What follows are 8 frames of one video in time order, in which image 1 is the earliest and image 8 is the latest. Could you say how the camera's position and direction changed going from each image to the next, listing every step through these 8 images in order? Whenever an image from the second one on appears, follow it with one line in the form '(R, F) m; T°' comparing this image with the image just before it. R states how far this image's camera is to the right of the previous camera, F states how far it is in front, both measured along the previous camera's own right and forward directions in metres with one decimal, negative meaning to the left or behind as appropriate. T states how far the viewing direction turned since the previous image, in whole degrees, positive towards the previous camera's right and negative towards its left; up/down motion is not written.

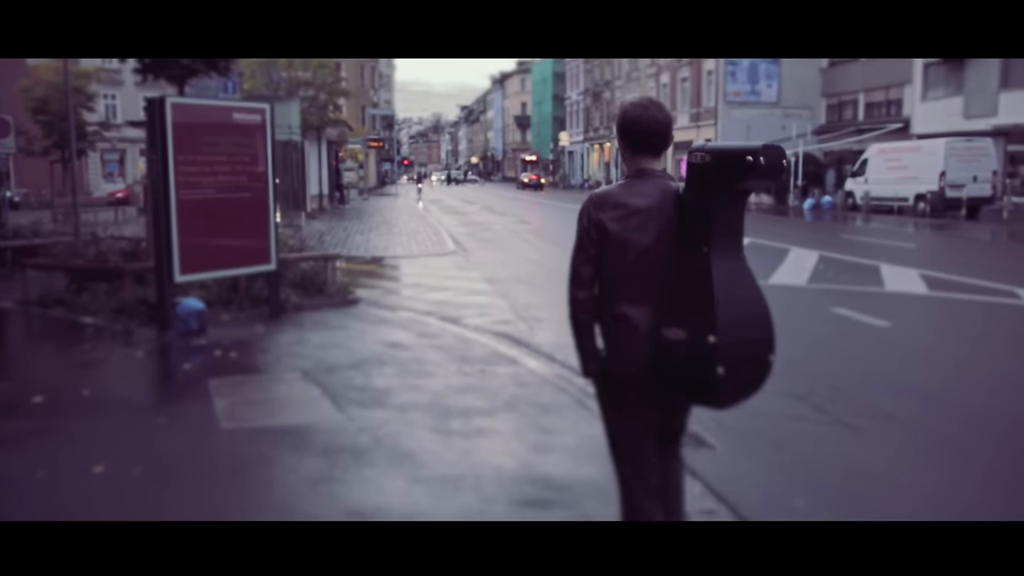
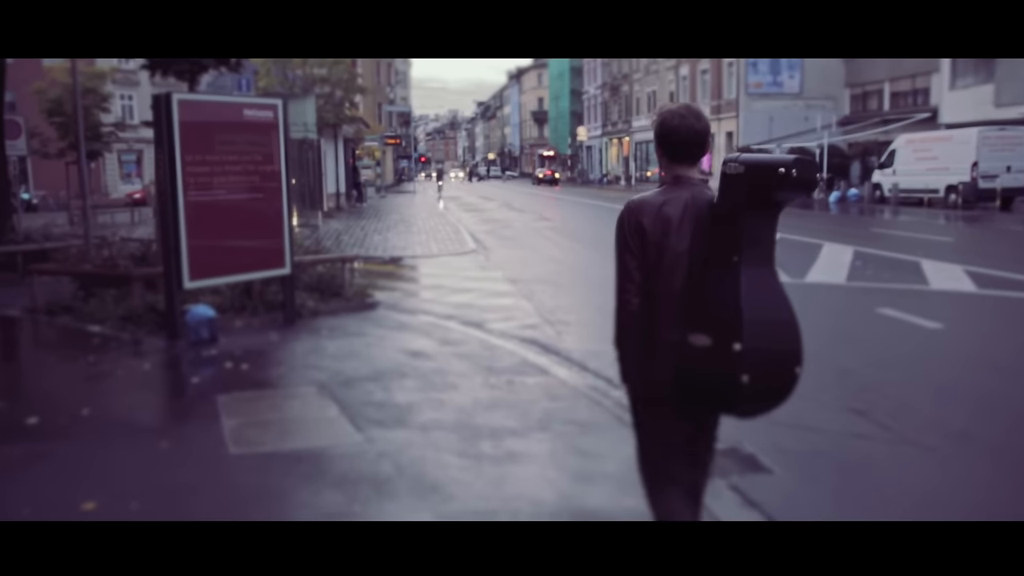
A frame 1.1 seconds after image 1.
(-0.1, +0.5) m; -1°
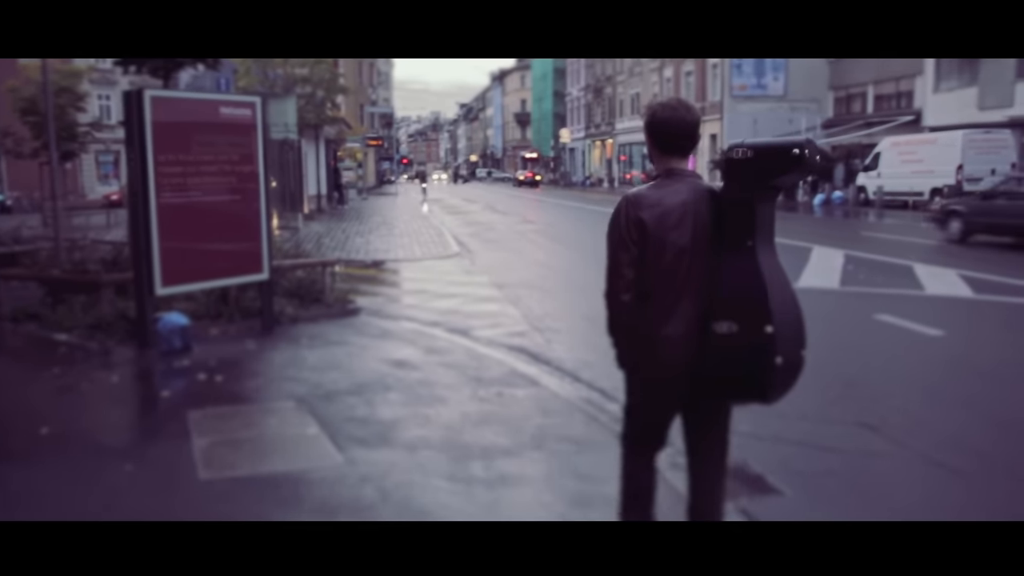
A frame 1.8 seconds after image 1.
(-0.1, +0.3) m; +1°
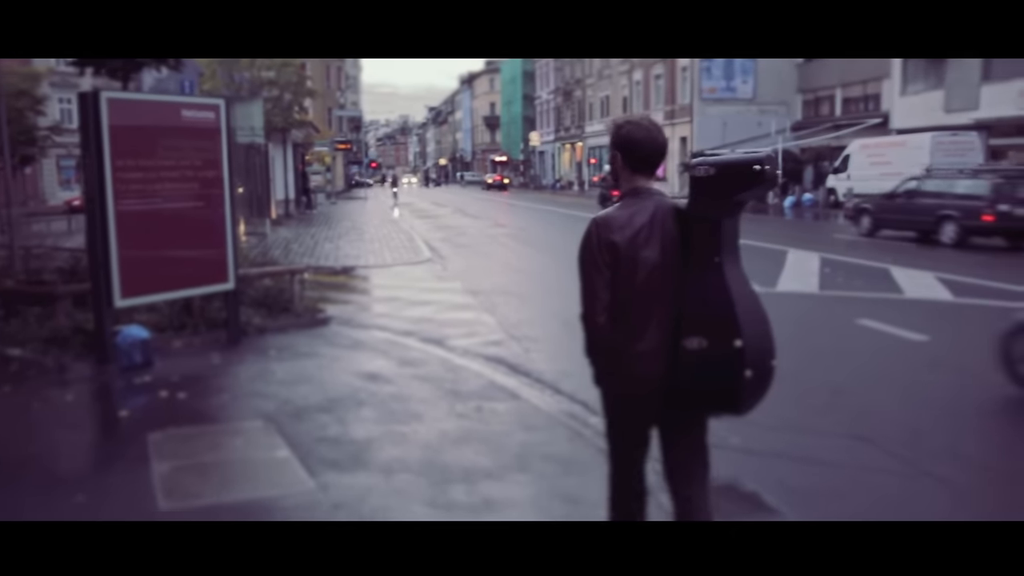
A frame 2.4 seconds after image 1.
(-0.1, +0.3) m; +2°
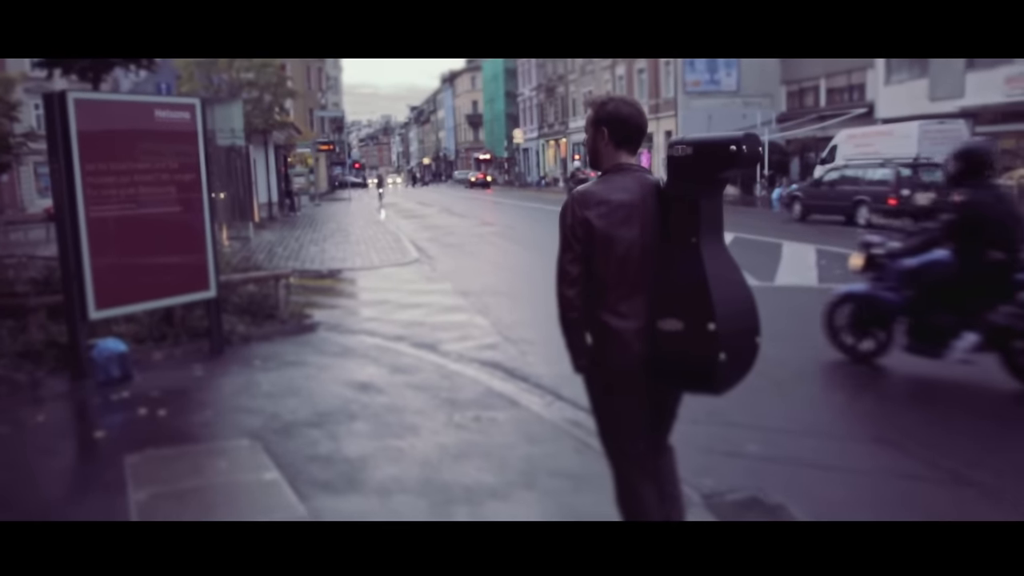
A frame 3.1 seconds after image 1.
(-0.1, +0.3) m; +1°
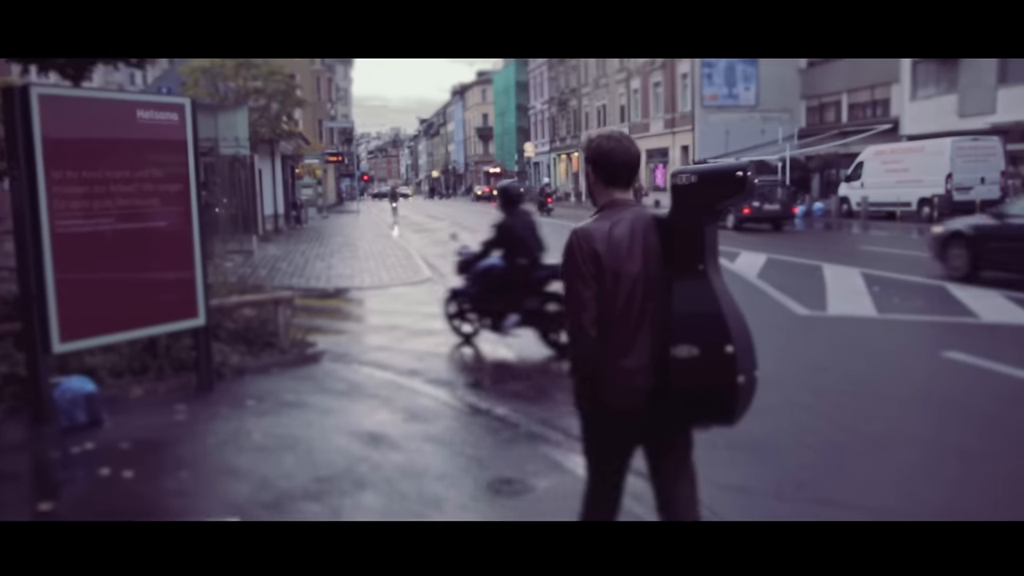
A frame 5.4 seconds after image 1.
(-0.2, +1.0) m; 0°
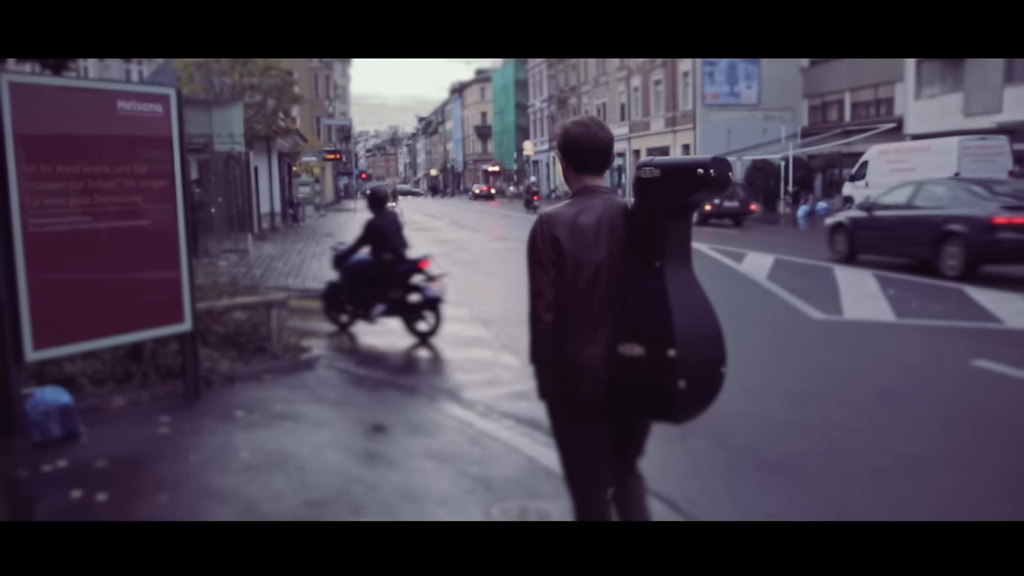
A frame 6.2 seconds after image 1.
(-0.1, +0.4) m; 0°
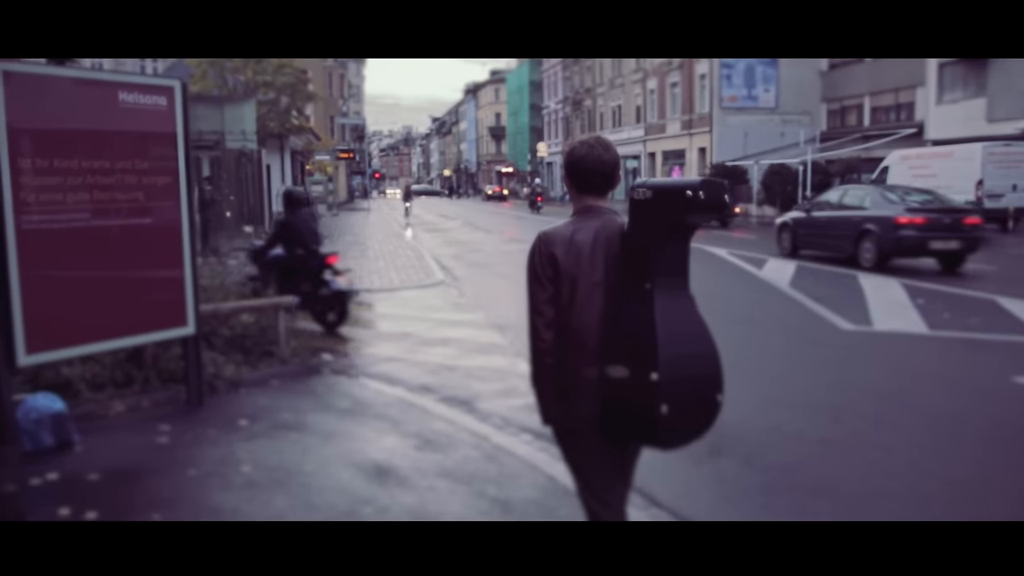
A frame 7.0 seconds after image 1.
(-0.1, +0.3) m; -1°
